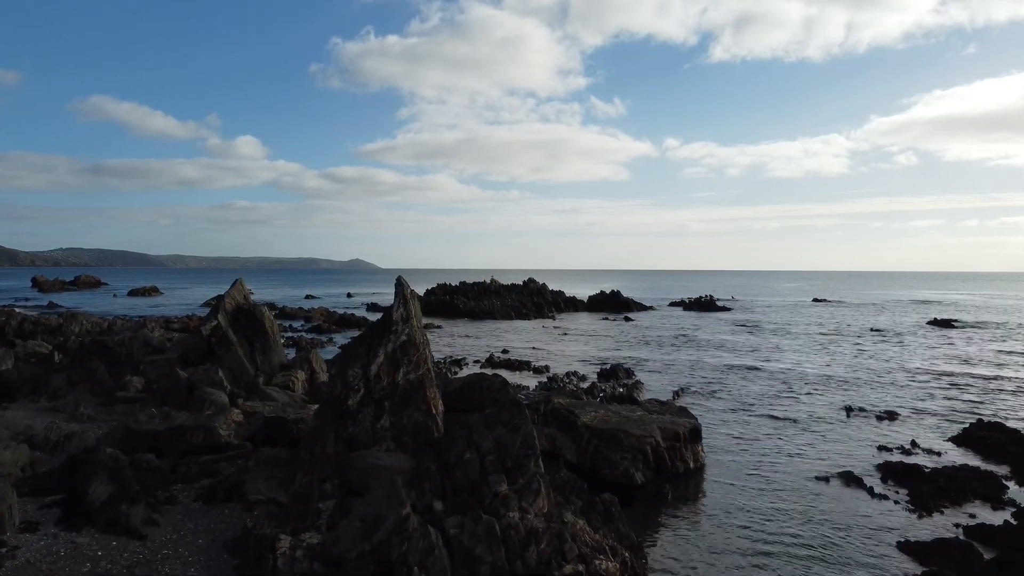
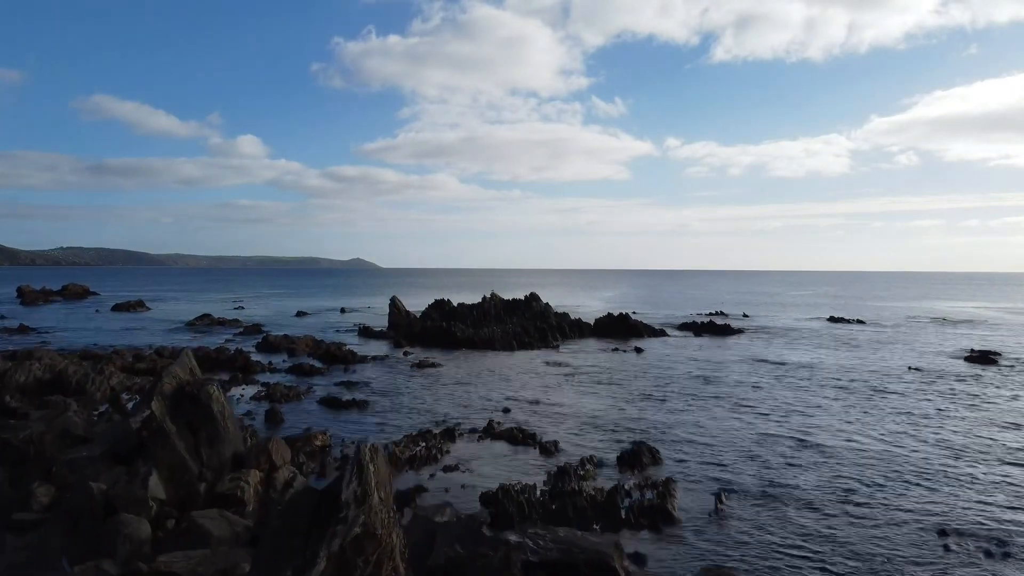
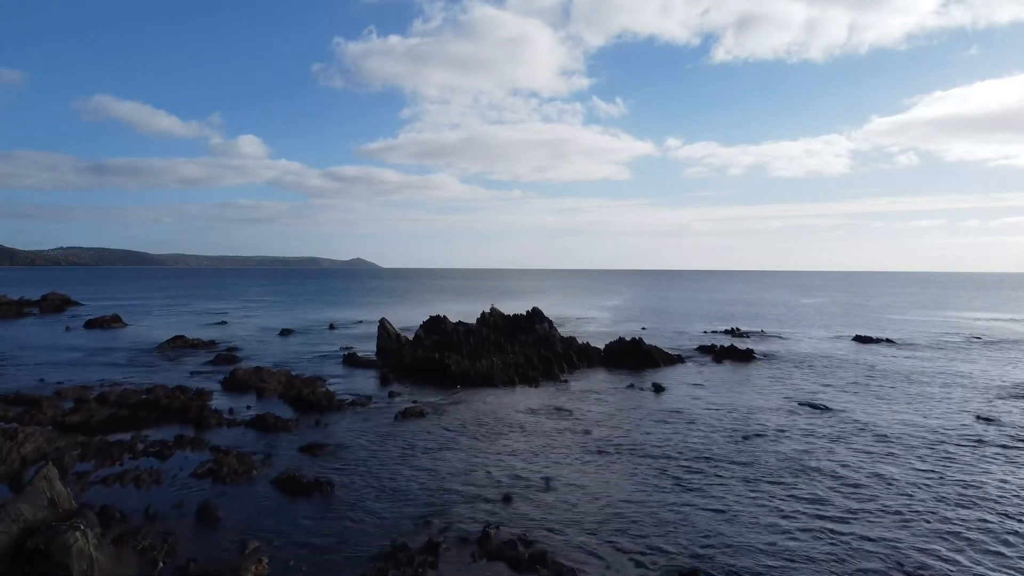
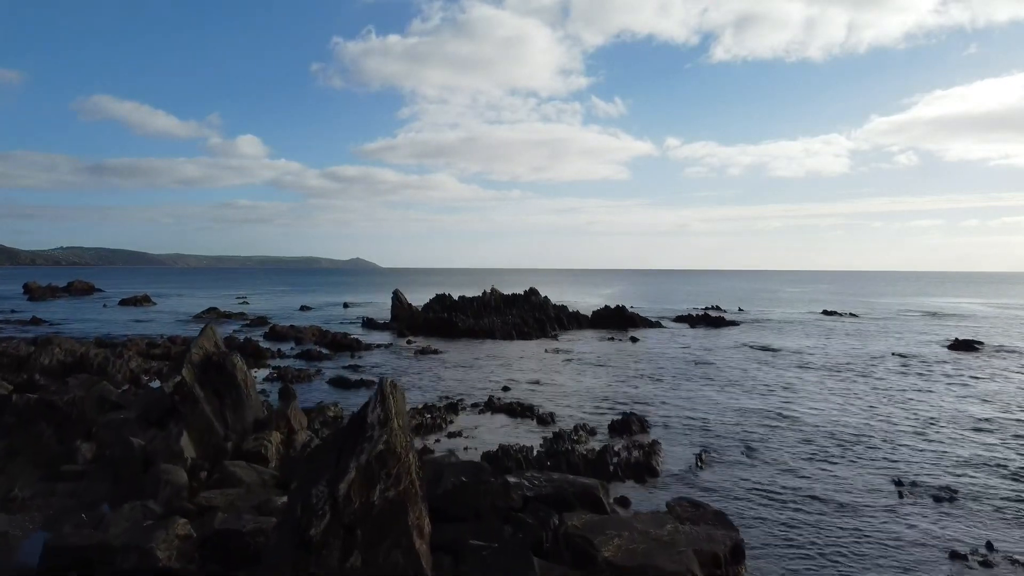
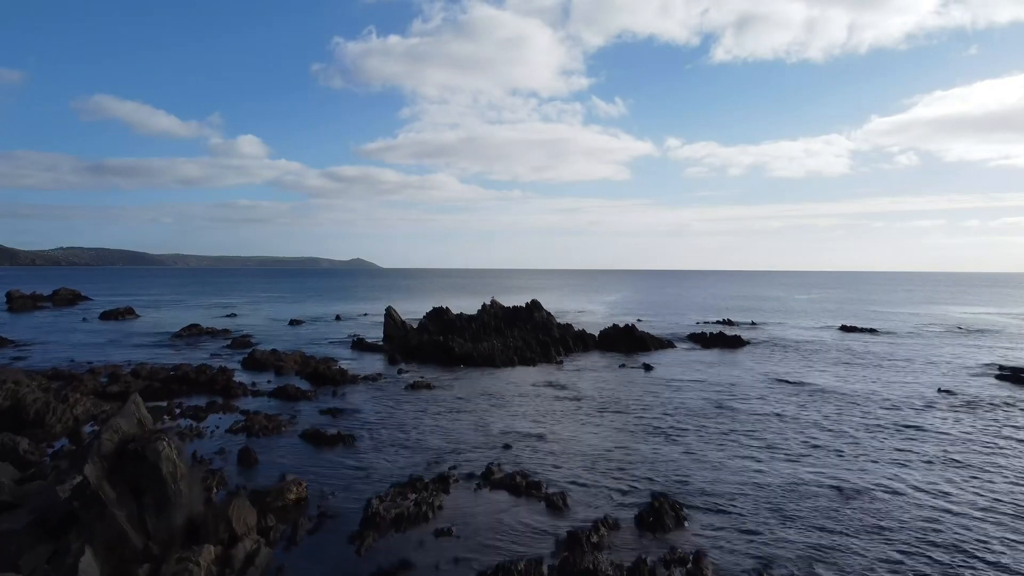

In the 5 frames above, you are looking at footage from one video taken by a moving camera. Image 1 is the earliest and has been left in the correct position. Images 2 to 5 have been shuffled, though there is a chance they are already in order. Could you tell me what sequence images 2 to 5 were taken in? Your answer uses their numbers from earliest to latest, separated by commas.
4, 2, 5, 3
